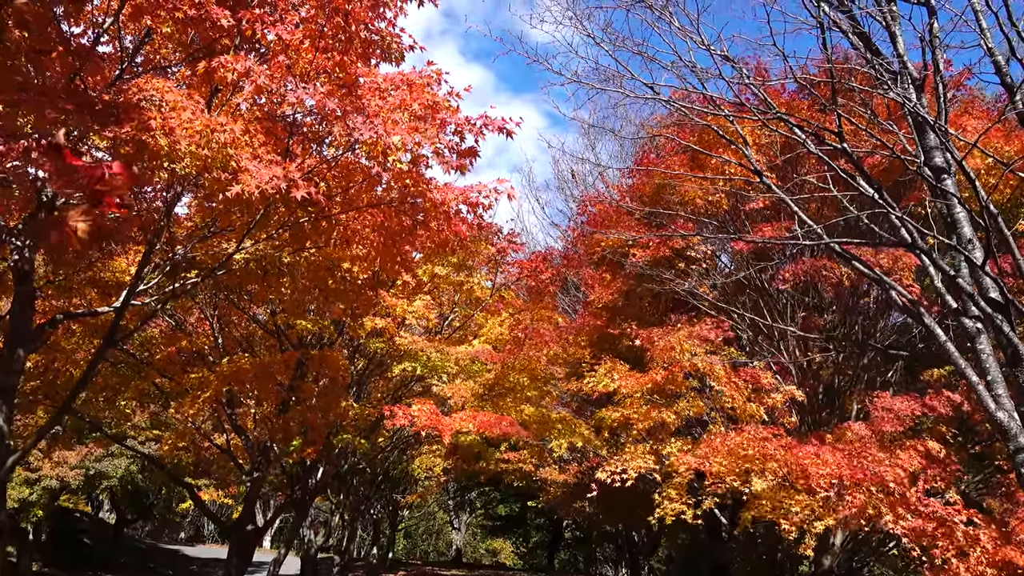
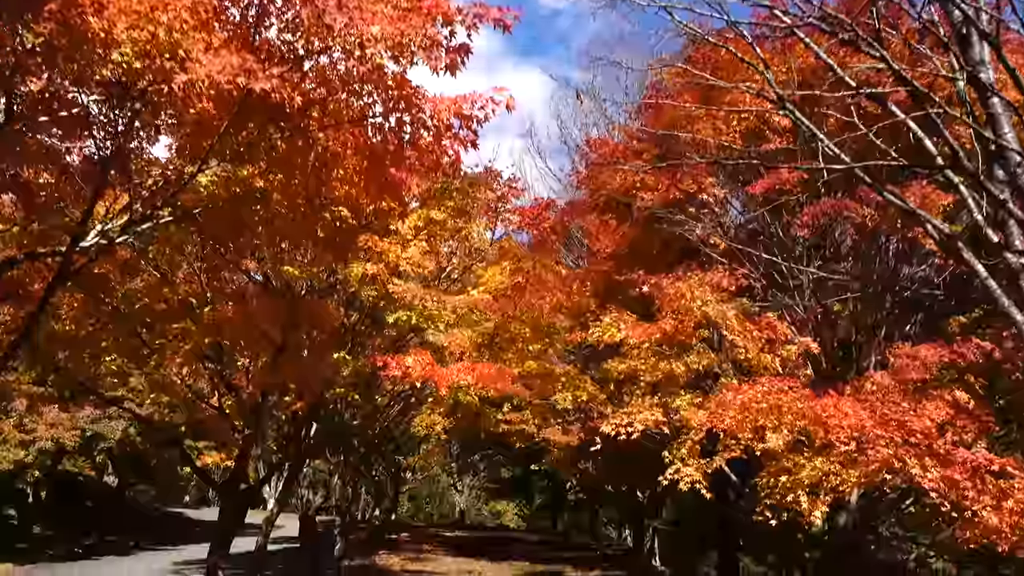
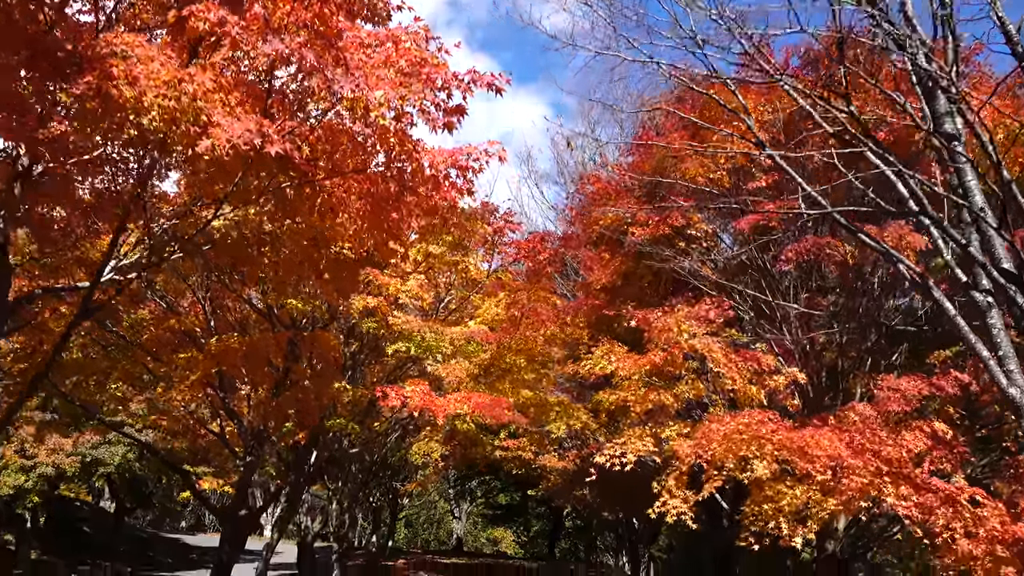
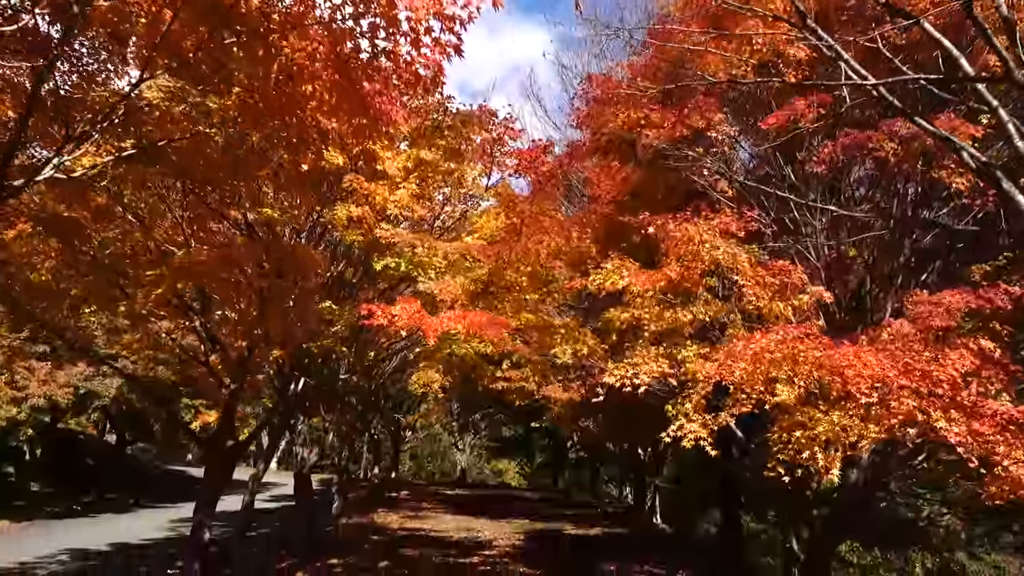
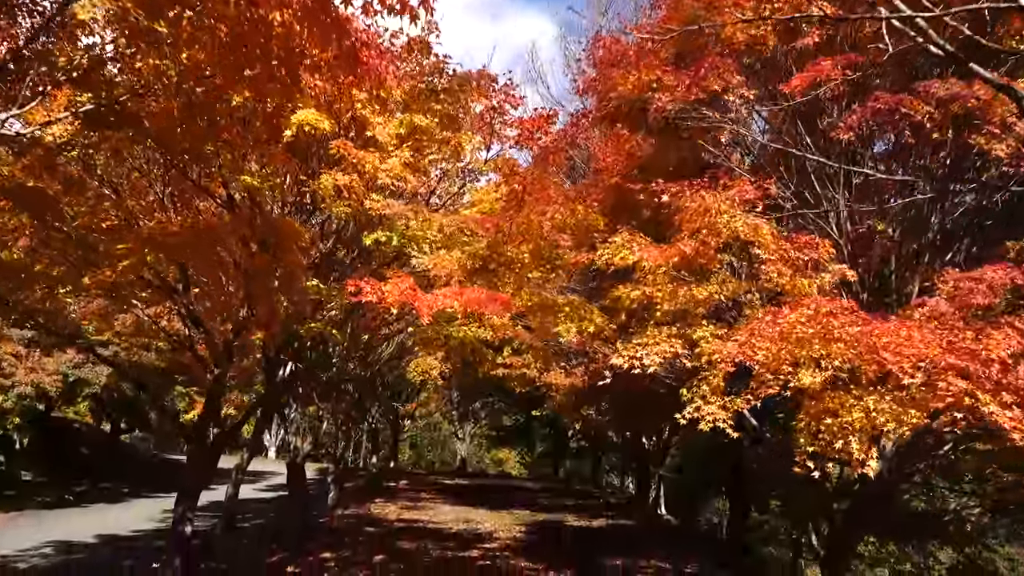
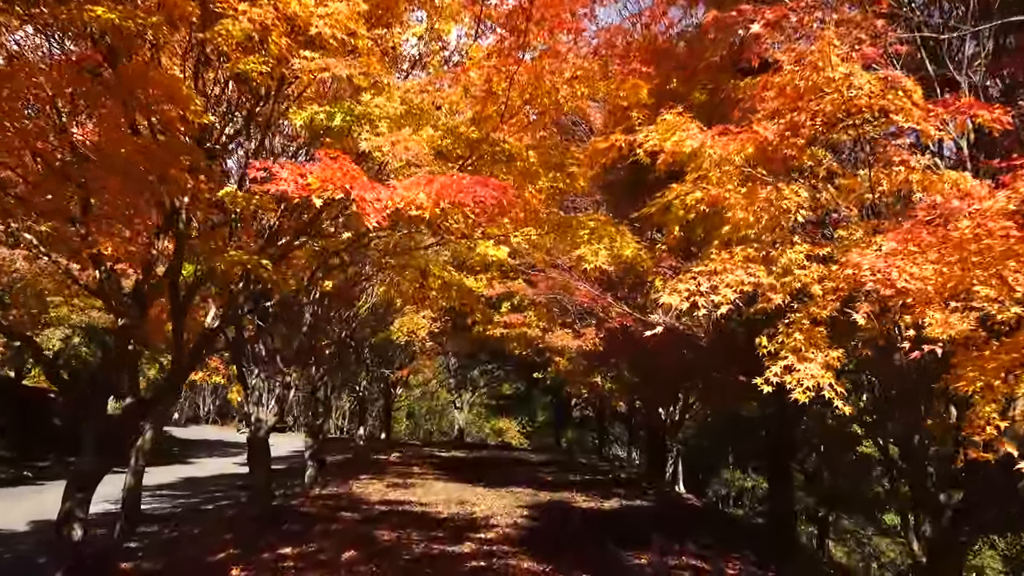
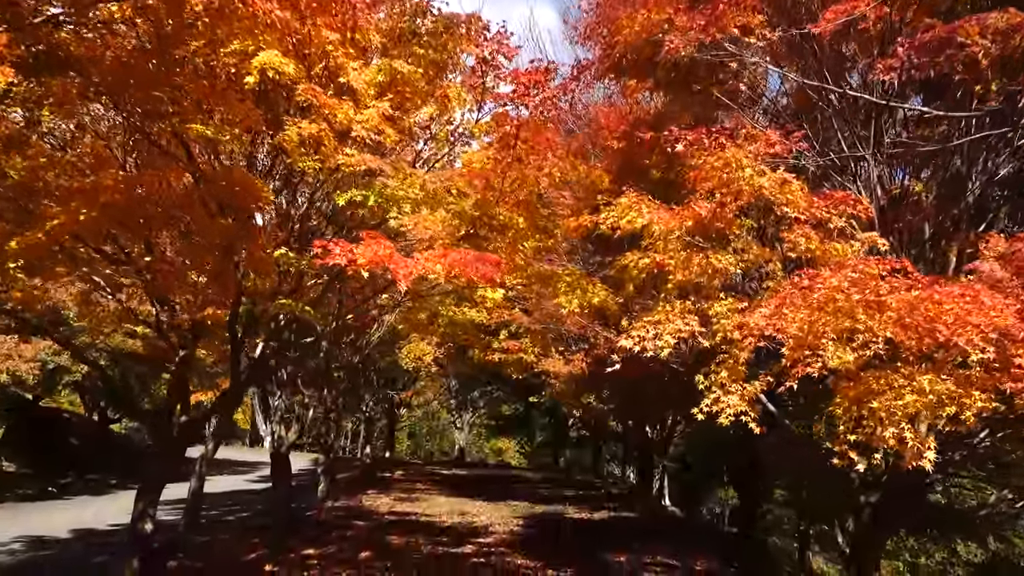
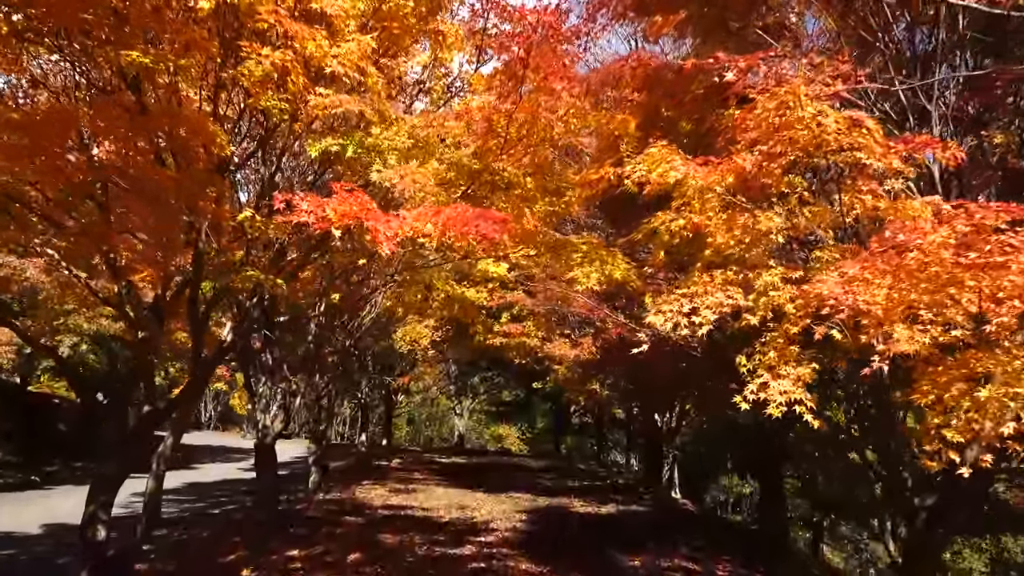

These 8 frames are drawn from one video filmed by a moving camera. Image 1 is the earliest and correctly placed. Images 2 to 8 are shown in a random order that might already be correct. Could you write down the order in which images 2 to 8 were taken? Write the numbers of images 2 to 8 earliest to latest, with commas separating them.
3, 2, 4, 5, 7, 8, 6
